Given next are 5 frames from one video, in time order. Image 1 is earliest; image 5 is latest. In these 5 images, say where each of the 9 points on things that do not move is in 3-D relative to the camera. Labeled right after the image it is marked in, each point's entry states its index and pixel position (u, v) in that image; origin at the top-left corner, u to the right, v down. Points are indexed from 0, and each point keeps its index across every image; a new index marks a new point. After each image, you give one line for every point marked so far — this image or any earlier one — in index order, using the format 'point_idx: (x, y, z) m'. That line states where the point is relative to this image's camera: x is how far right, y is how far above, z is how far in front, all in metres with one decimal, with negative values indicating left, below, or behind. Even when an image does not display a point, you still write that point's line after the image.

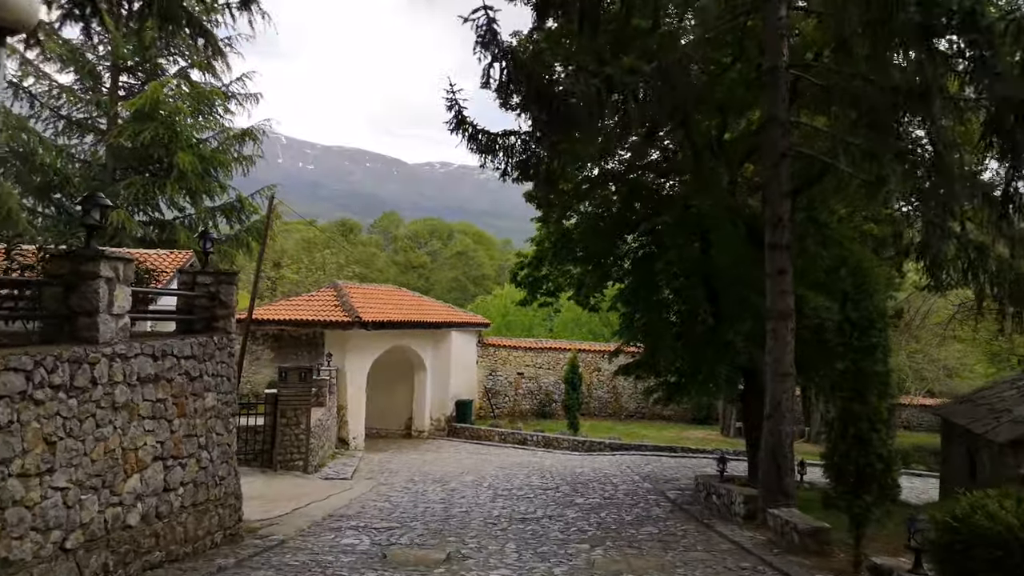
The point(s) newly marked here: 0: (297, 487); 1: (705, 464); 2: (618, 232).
0: (-3.0, -2.8, +10.5) m
1: (+3.7, -3.5, +14.7) m
2: (+1.7, +0.9, +11.8) m
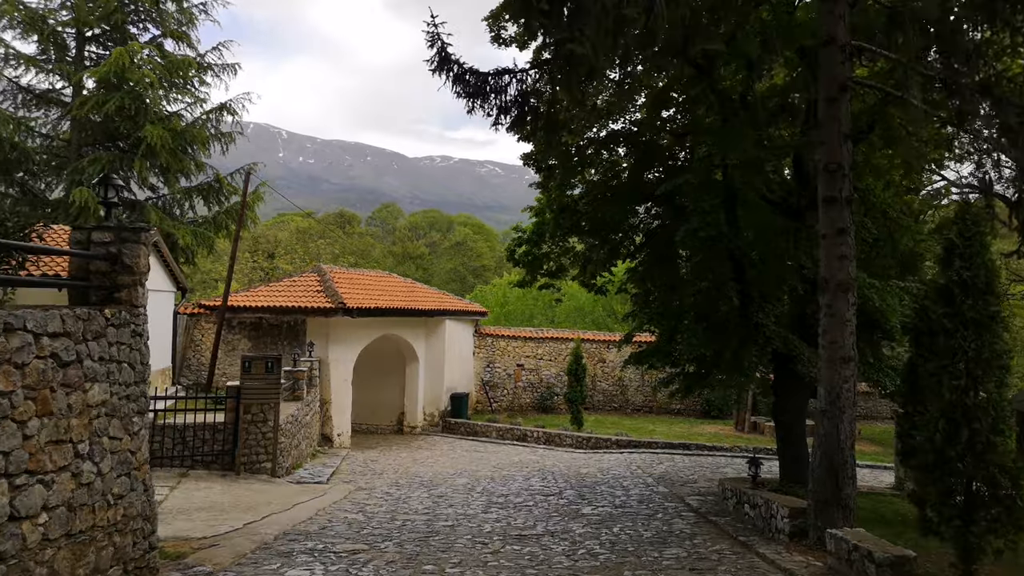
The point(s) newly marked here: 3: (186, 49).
0: (-3.1, -2.5, +9.1) m
1: (+3.7, -3.1, +13.3) m
2: (+1.6, +1.2, +10.4) m
3: (-8.4, +6.2, +19.6) m
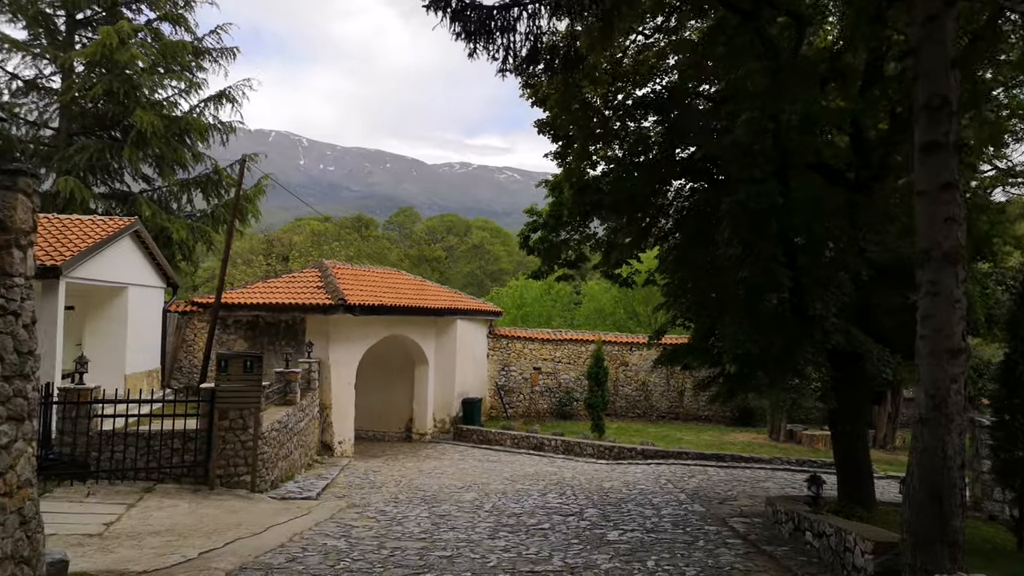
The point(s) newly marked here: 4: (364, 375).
0: (-2.9, -2.3, +7.8) m
1: (+3.9, -3.0, +11.9) m
2: (+1.8, +1.3, +9.0) m
3: (-8.1, +6.2, +18.5) m
4: (-3.7, -2.2, +18.9) m
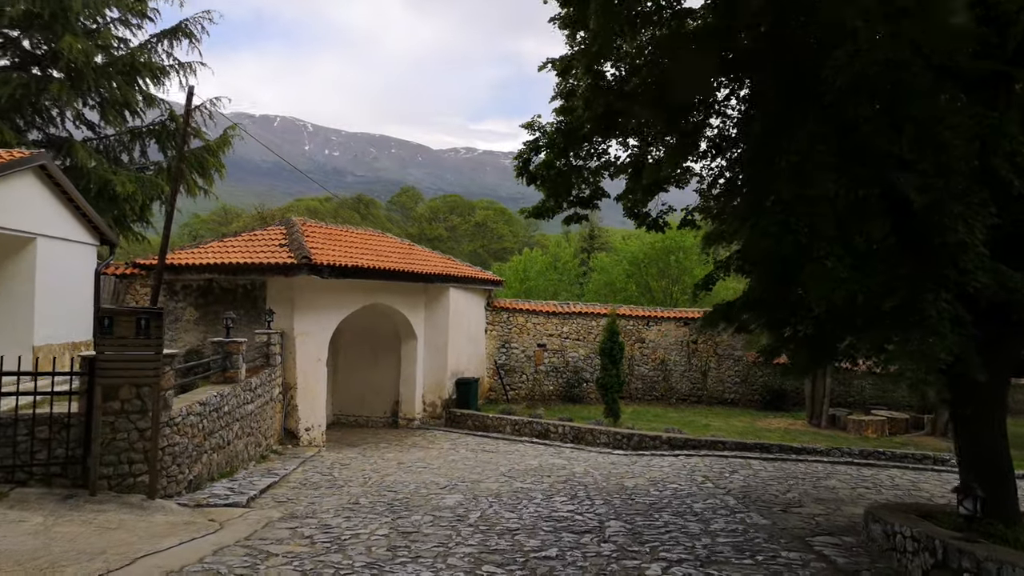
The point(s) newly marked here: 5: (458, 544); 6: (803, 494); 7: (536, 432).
0: (-3.0, -1.8, +5.4) m
1: (+3.9, -2.4, +9.4) m
2: (+1.7, +1.9, +6.5) m
3: (-8.1, +7.0, +16.0) m
4: (-3.7, -1.4, +16.5) m
5: (-0.4, -1.9, +5.7) m
6: (+3.3, -2.3, +8.5) m
7: (+0.4, -2.7, +14.1) m
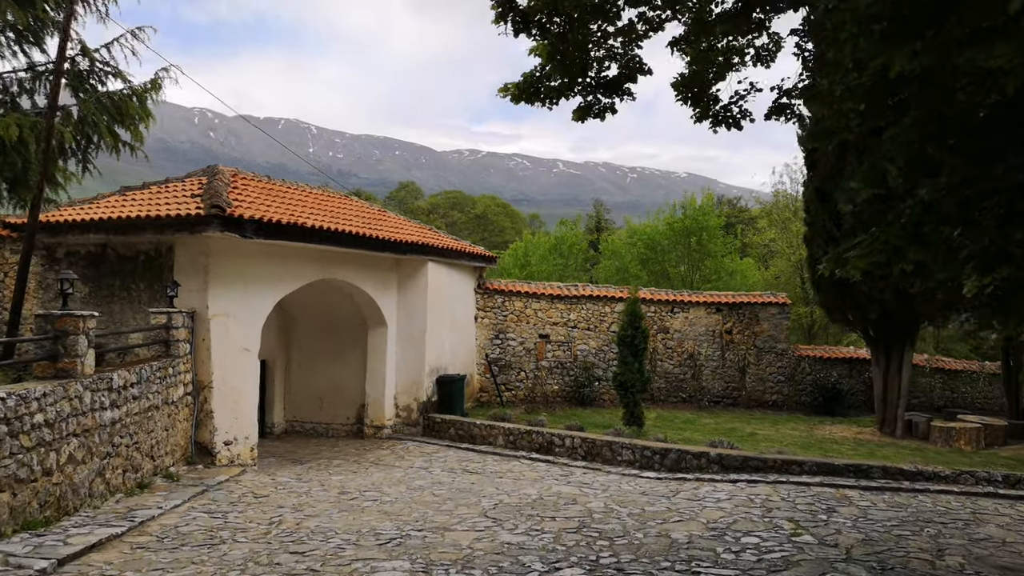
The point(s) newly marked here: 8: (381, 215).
0: (-3.1, -1.3, +2.2) m
1: (+3.8, -1.9, +6.1) m
2: (+1.6, +2.4, +3.2) m
3: (-8.2, +7.4, +12.8) m
4: (-3.8, -1.0, +13.2) m
5: (-0.6, -1.5, +2.5) m
6: (+3.2, -1.8, +5.2) m
7: (+0.3, -2.2, +10.8) m
8: (-2.3, +1.3, +12.9) m
